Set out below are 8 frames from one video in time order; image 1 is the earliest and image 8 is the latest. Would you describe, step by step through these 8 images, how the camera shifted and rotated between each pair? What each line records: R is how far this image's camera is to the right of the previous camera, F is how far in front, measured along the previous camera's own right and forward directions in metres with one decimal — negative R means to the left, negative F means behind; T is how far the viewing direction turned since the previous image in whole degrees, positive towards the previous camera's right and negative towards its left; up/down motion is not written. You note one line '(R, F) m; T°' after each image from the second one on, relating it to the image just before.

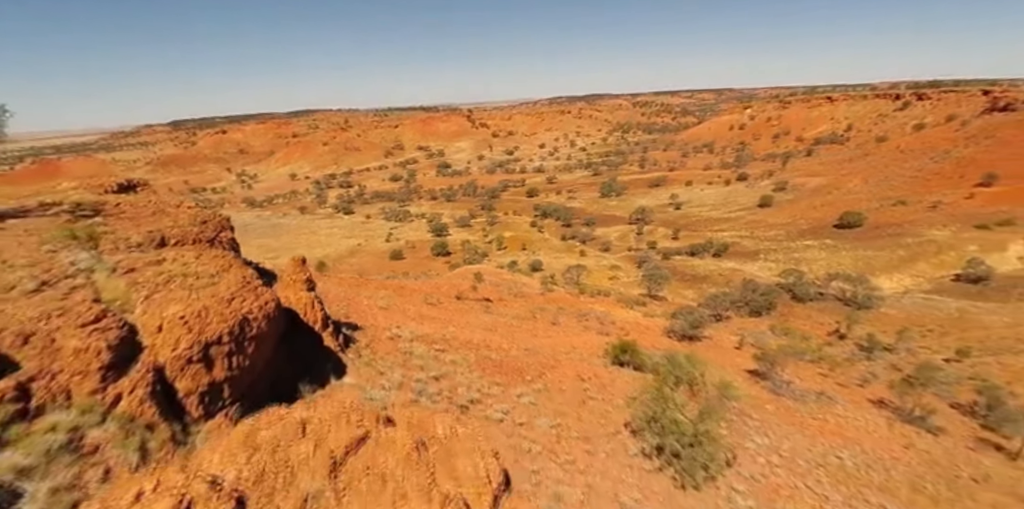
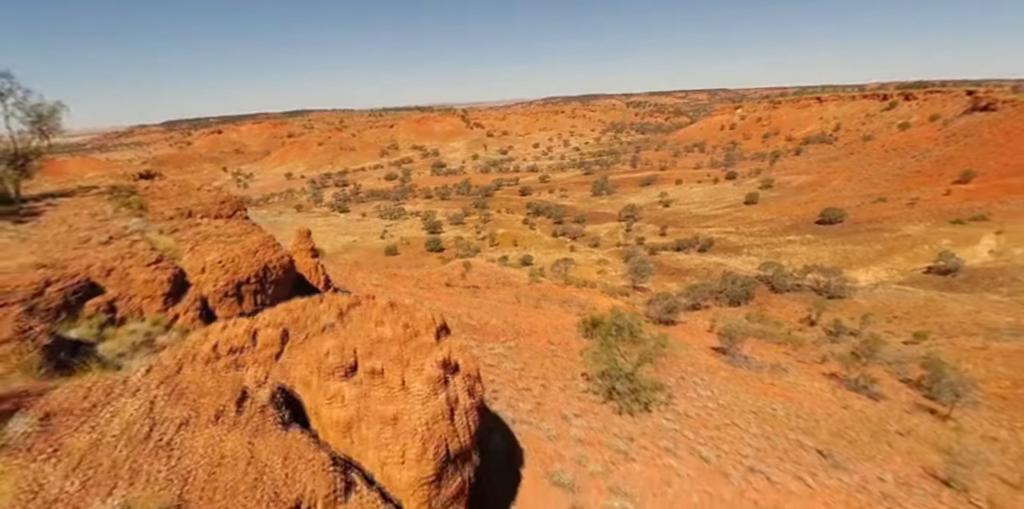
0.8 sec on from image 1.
(+0.4, -1.2) m; 0°
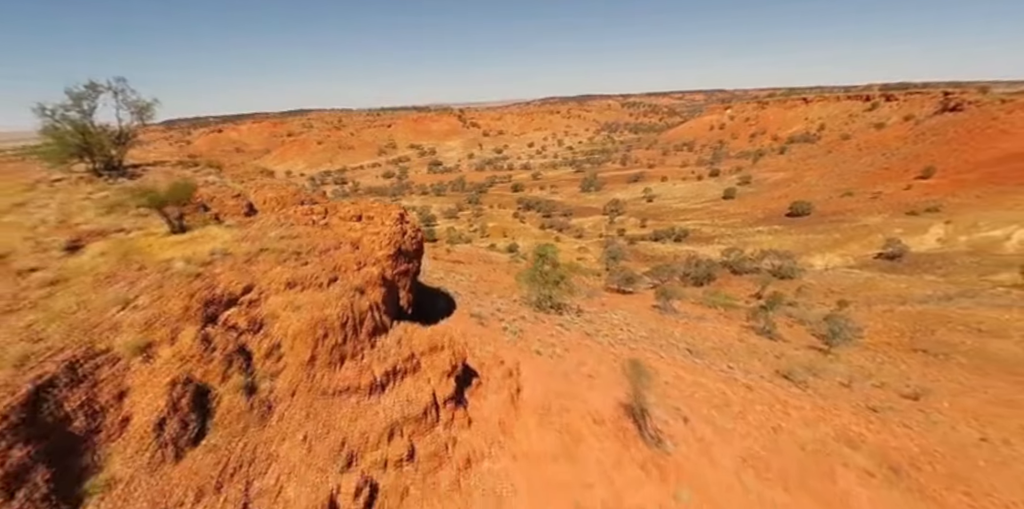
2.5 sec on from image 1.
(+1.0, -3.0) m; 0°
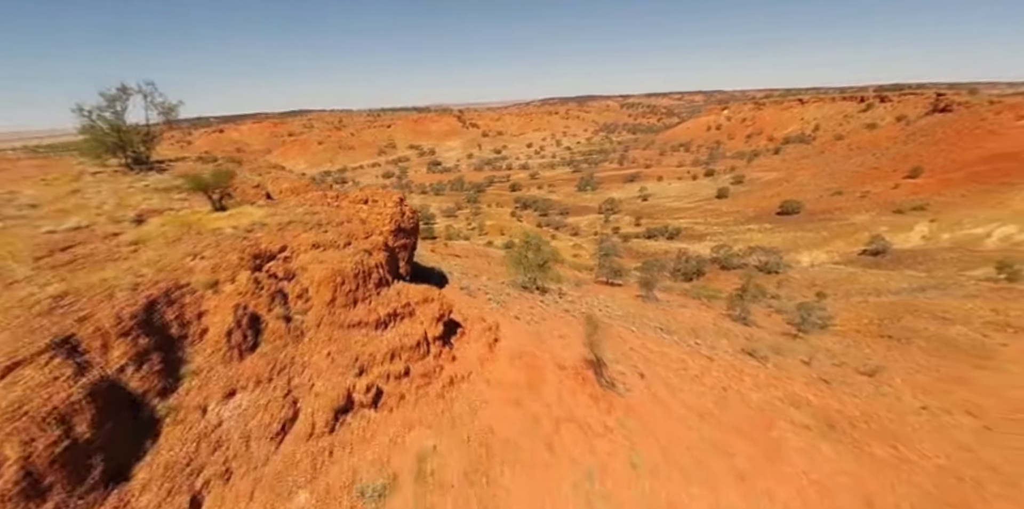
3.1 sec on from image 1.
(+0.3, -1.1) m; 0°
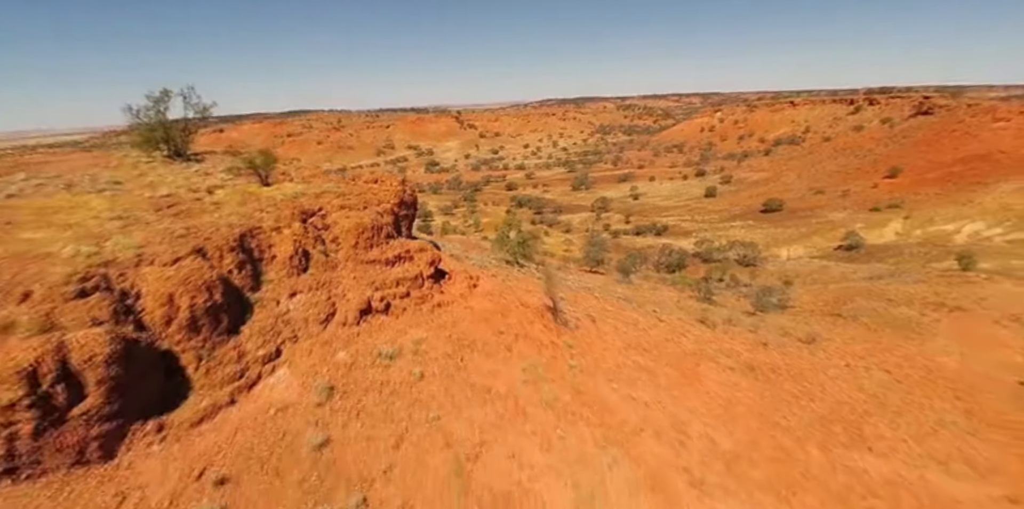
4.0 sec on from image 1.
(+0.4, -1.9) m; 0°
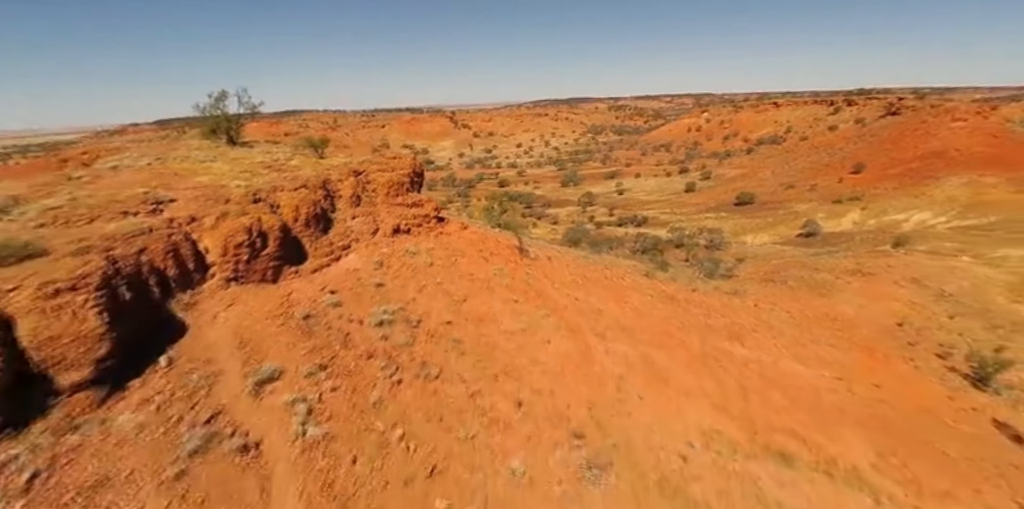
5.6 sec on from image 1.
(+0.4, -3.6) m; +1°
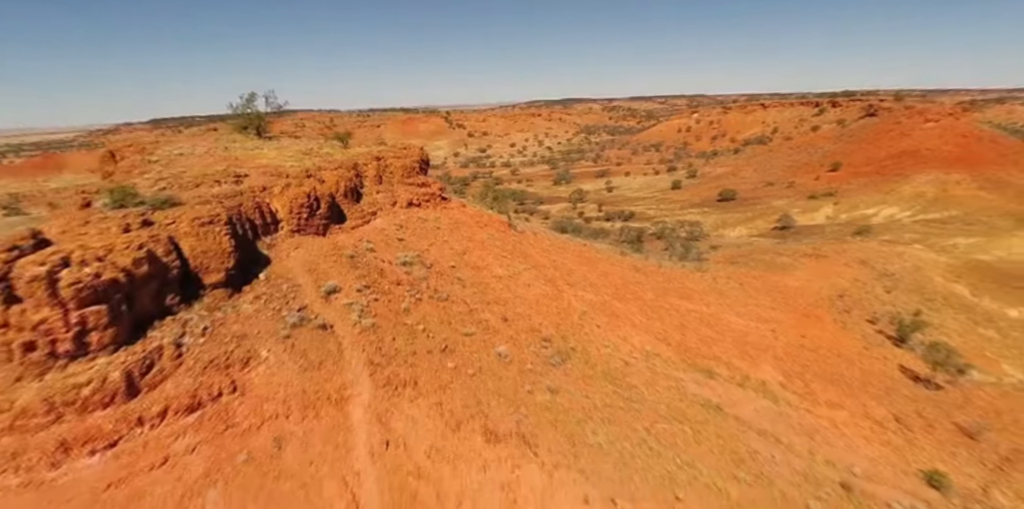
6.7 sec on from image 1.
(+0.2, -2.6) m; +1°
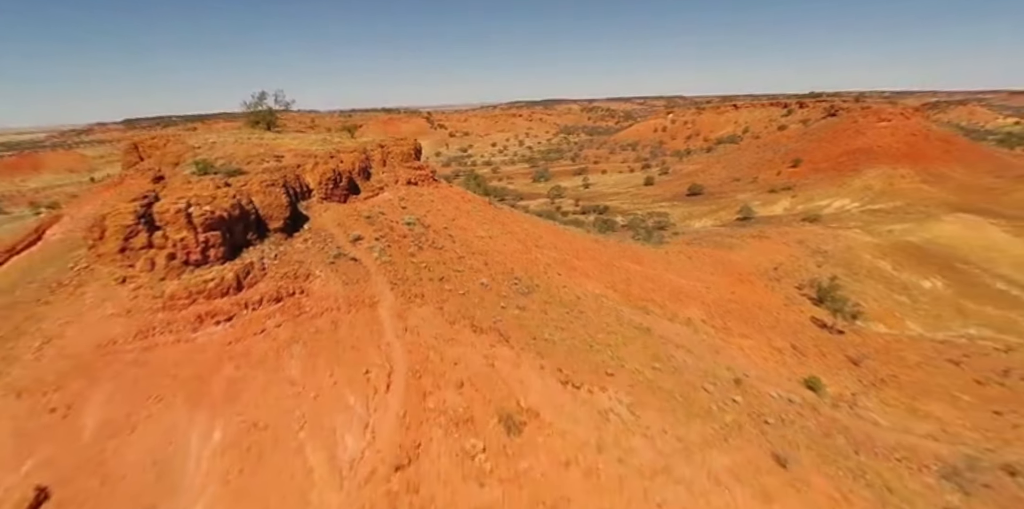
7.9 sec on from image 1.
(+0.1, -3.0) m; +2°
